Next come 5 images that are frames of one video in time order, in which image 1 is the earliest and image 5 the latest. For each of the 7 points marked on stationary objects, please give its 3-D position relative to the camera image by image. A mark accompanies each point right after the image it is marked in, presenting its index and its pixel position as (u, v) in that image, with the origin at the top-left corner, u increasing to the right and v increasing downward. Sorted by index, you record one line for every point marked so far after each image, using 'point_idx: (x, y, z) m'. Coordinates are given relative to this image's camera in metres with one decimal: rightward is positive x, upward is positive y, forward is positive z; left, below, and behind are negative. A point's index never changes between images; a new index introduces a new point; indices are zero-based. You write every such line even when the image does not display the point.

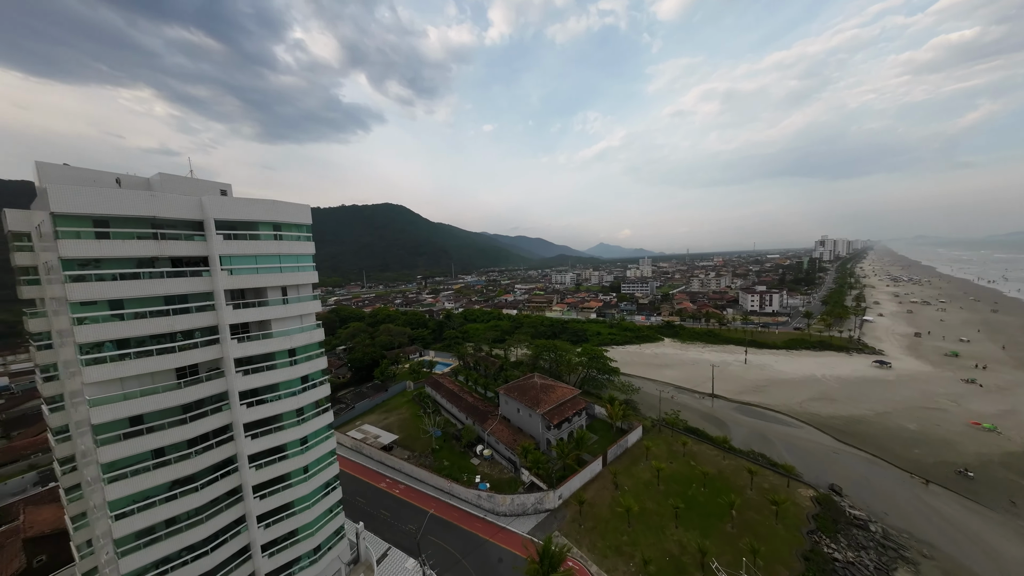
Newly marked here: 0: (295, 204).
0: (-9.6, +3.6, +13.2) m
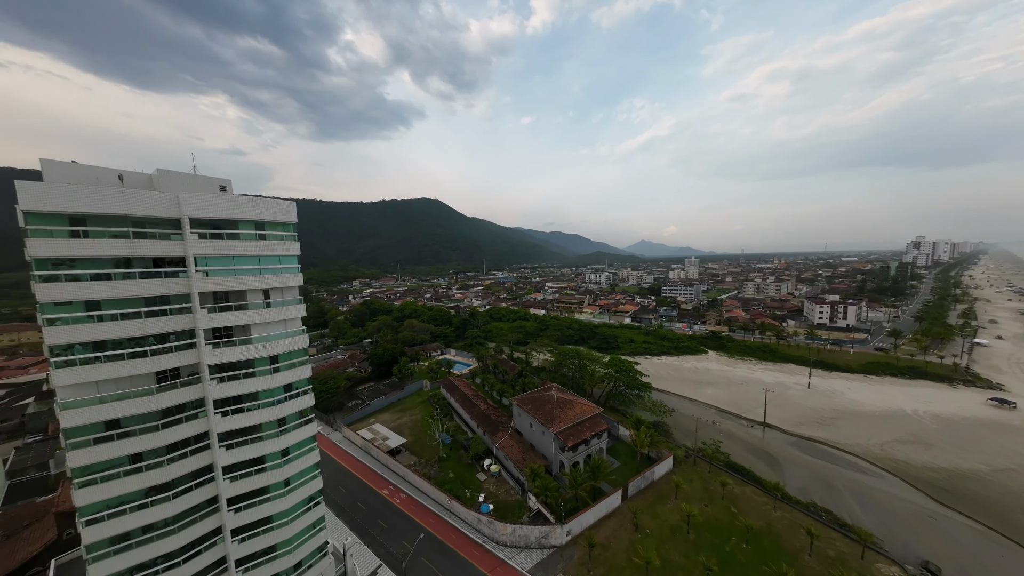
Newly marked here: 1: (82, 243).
0: (-9.5, +3.5, +12.3) m
1: (-13.7, +1.4, +9.6) m
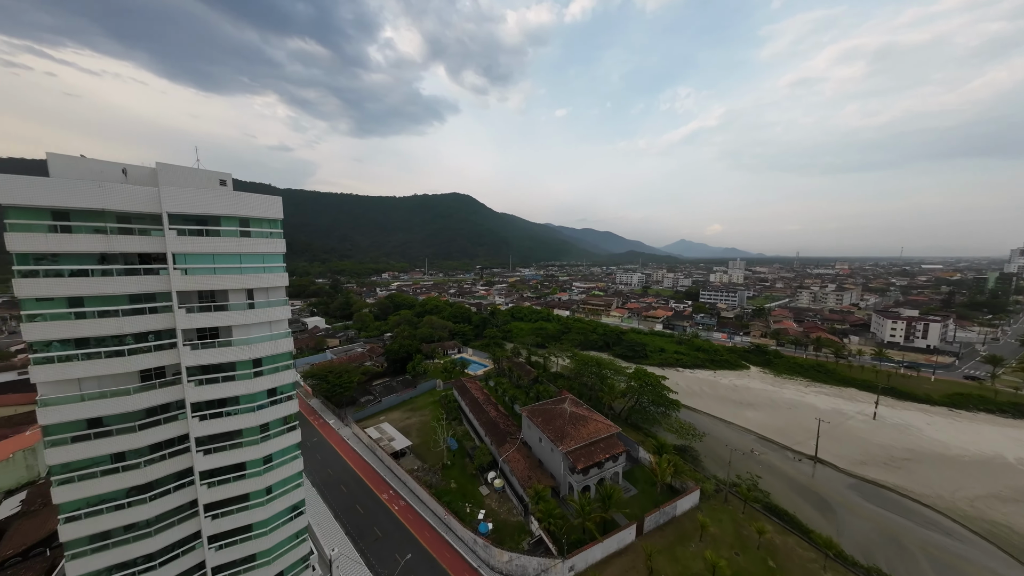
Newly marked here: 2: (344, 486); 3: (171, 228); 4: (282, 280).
0: (-9.5, +3.5, +11.6) m
1: (-14.0, +1.6, +9.3) m
2: (-11.1, -13.1, +19.9) m
3: (-11.7, +2.1, +10.4) m
4: (-9.1, +0.3, +12.0) m
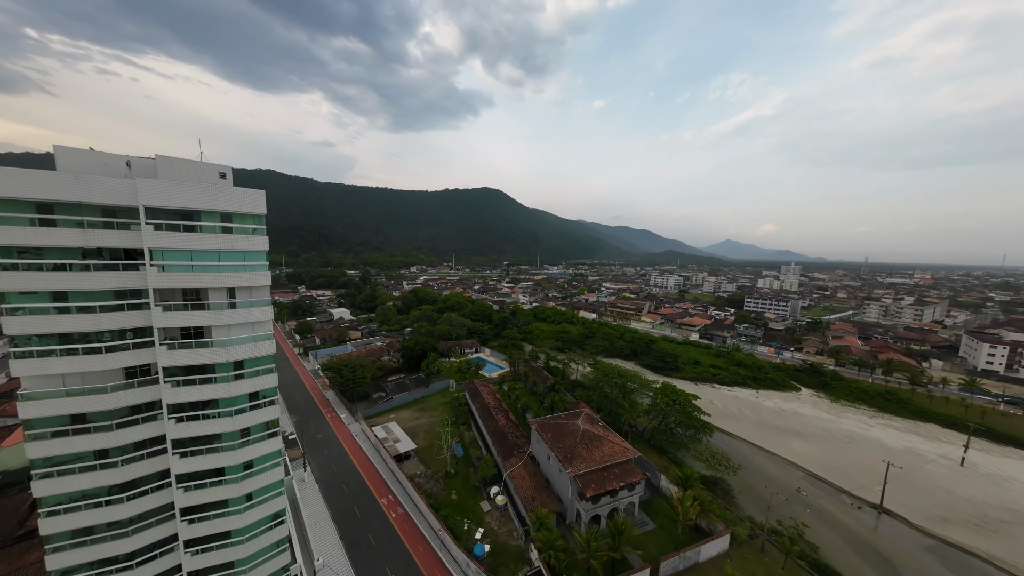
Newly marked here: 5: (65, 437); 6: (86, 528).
0: (-9.5, +3.5, +10.9) m
1: (-14.2, +1.7, +9.1) m
2: (-10.9, -12.9, +19.6) m
3: (-11.8, +2.1, +10.0) m
4: (-9.2, +0.3, +11.3) m
5: (-14.5, -4.8, +9.8) m
6: (-14.2, -8.0, +10.1) m
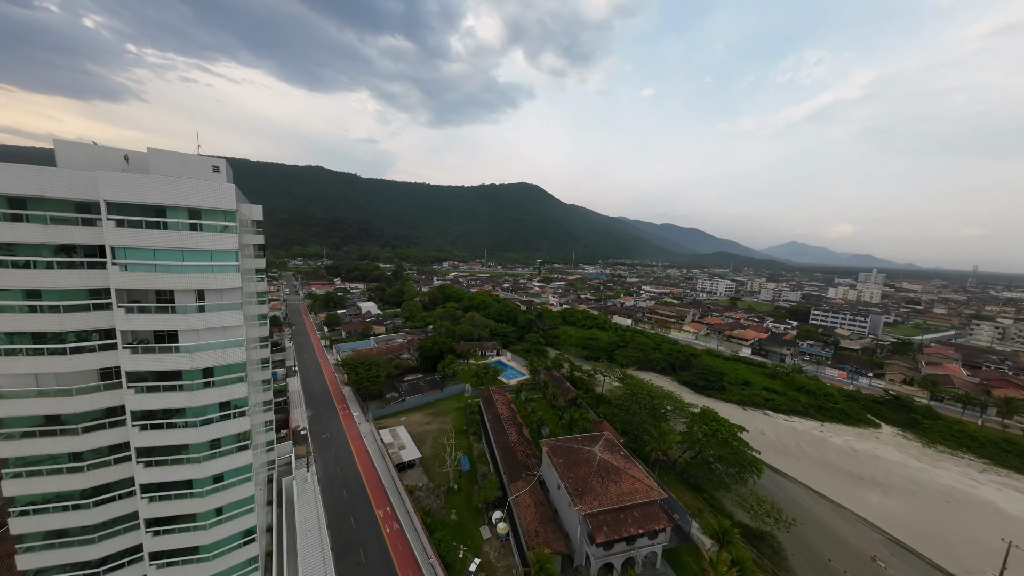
0: (-9.6, +3.4, +9.9) m
1: (-14.6, +1.8, +8.8) m
2: (-10.6, -12.8, +19.0) m
3: (-12.1, +2.1, +9.3) m
4: (-9.4, +0.2, +10.3) m
5: (-15.1, -4.7, +9.6) m
6: (-14.9, -7.9, +9.9) m
